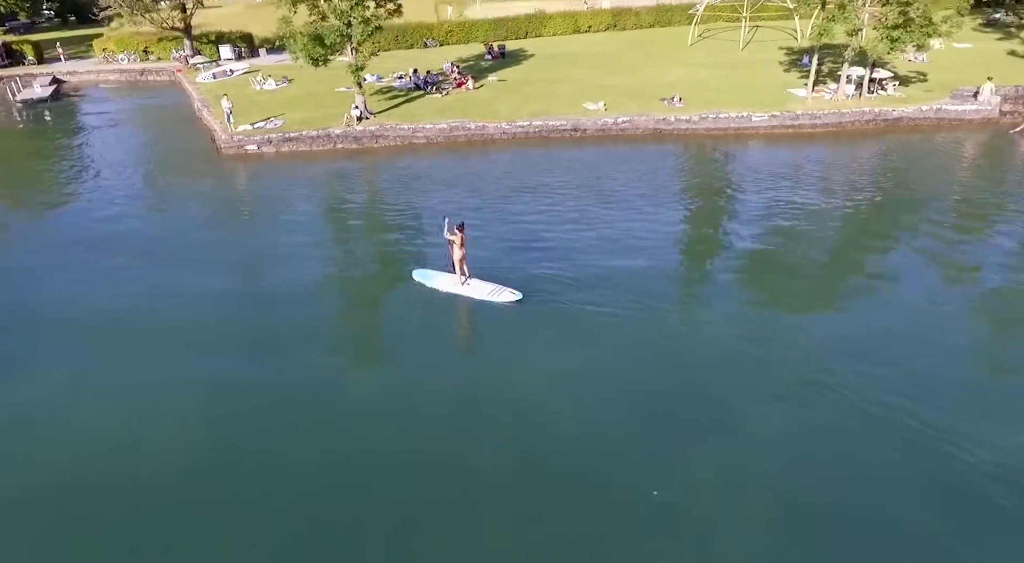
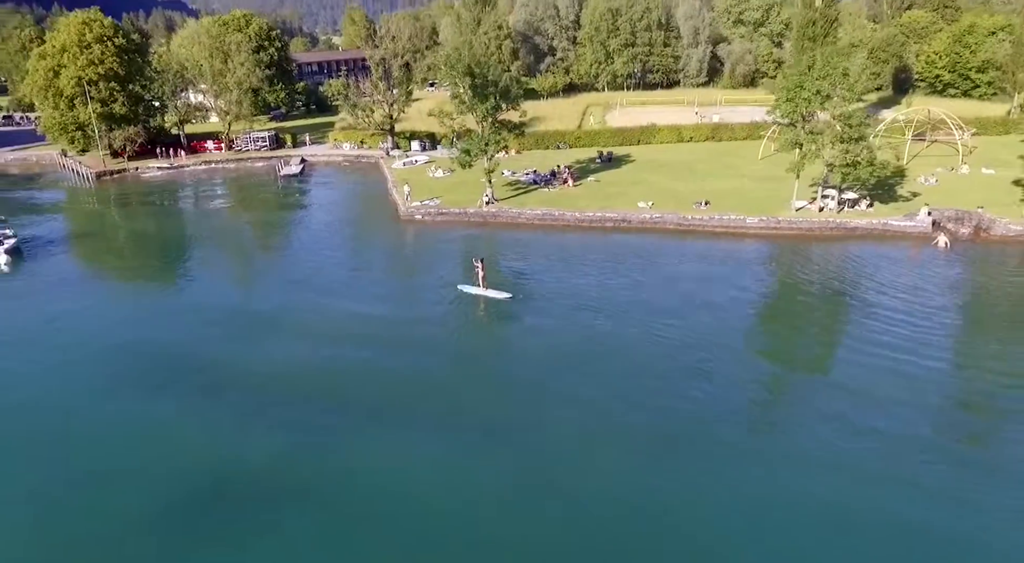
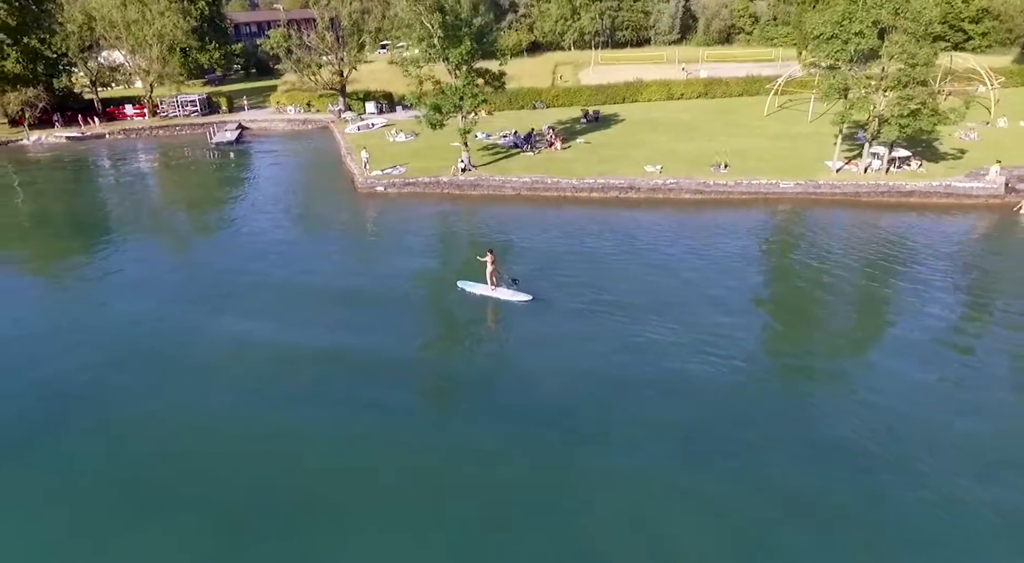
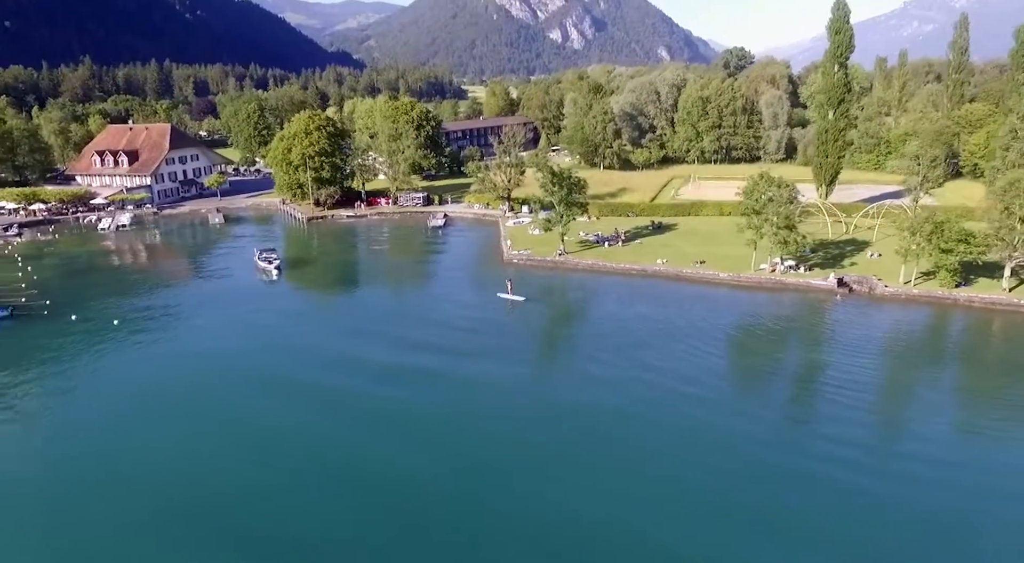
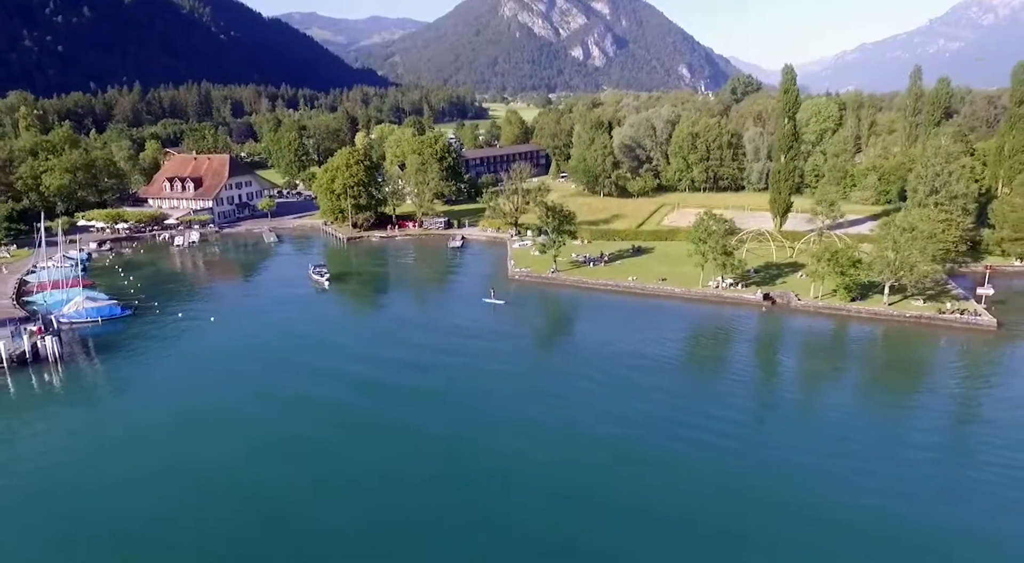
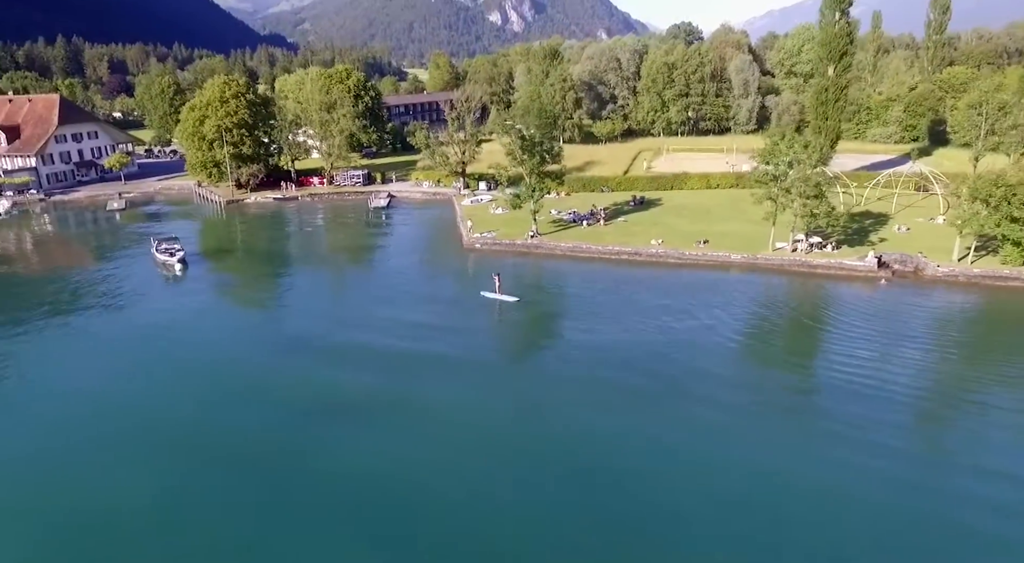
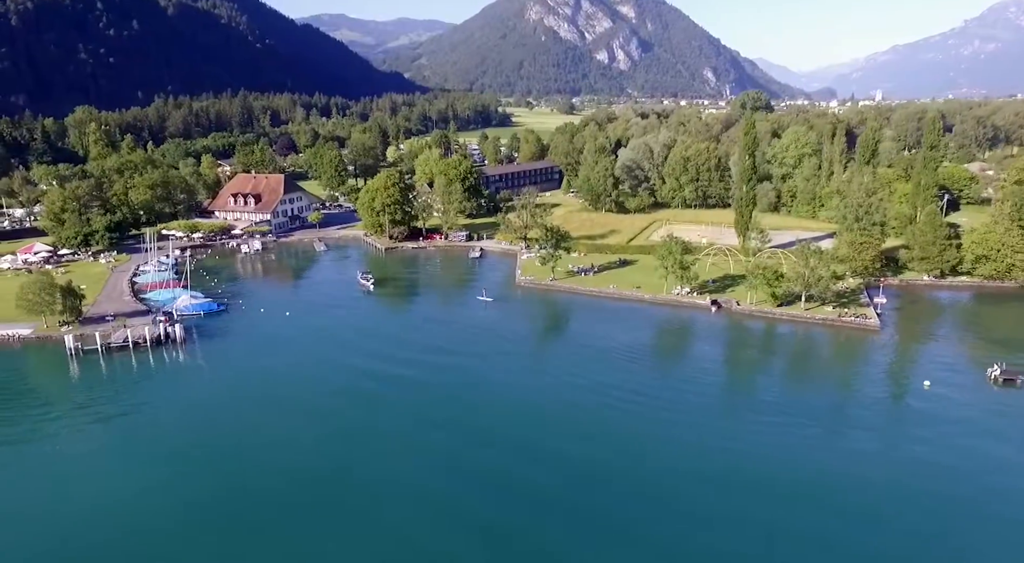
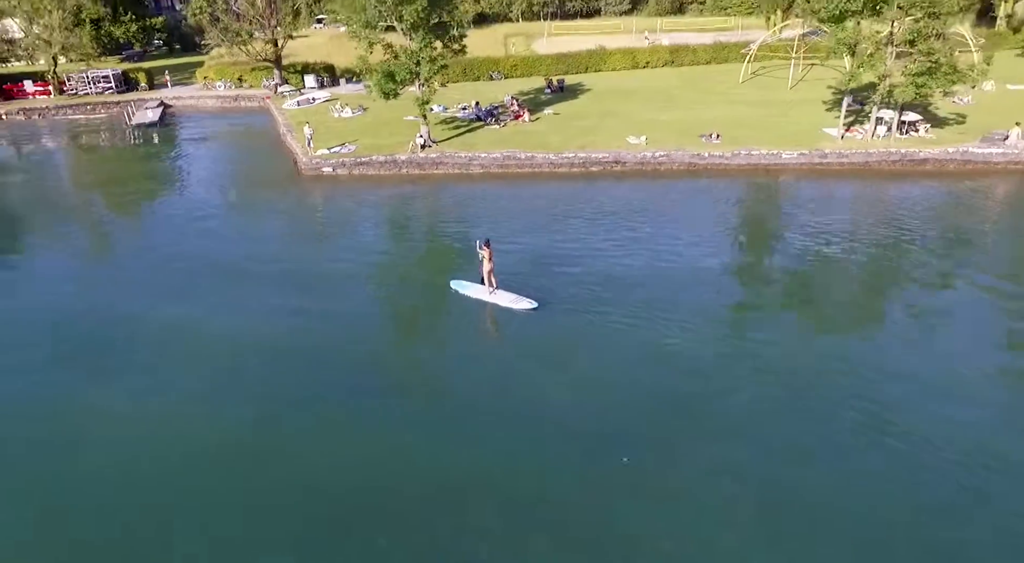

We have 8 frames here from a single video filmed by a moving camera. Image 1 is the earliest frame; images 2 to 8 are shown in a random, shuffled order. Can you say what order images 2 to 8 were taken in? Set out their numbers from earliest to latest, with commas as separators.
8, 3, 2, 6, 4, 5, 7
